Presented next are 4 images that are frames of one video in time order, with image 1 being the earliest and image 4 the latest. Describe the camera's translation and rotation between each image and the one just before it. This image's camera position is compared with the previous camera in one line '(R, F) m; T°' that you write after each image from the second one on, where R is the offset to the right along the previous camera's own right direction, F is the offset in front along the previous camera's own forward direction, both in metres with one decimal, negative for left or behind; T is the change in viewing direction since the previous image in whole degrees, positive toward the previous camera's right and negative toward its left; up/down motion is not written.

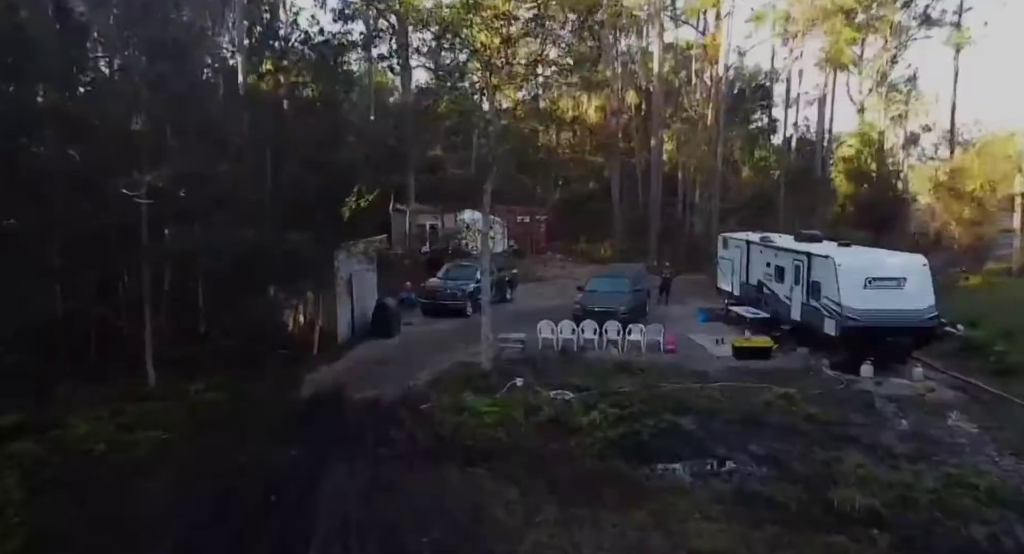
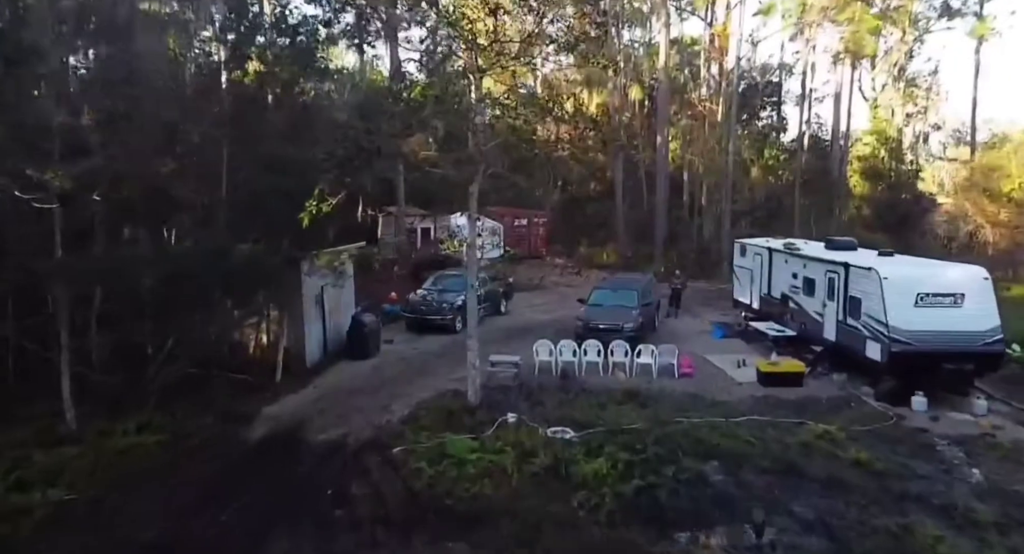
(+0.2, +1.9) m; 0°
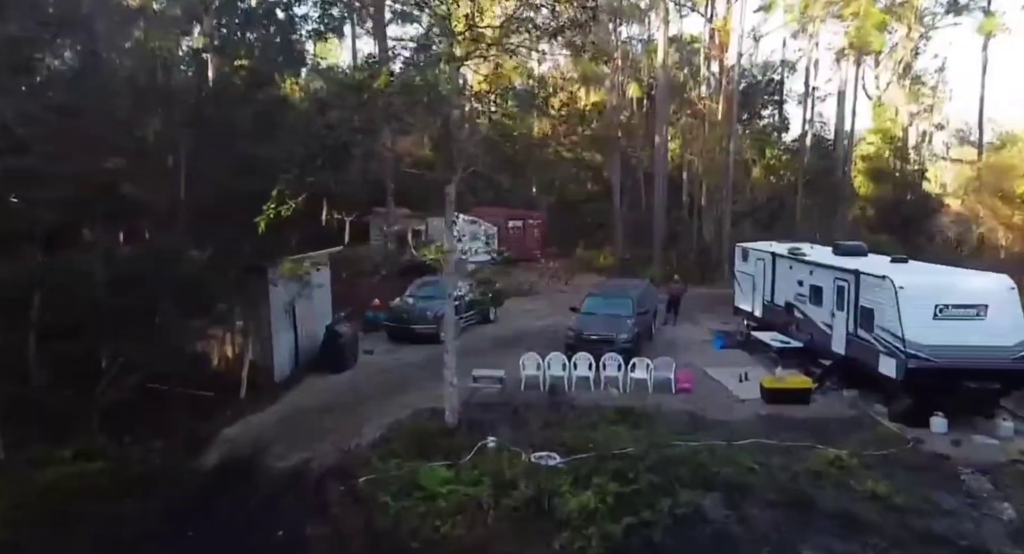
(+0.3, +1.0) m; 0°
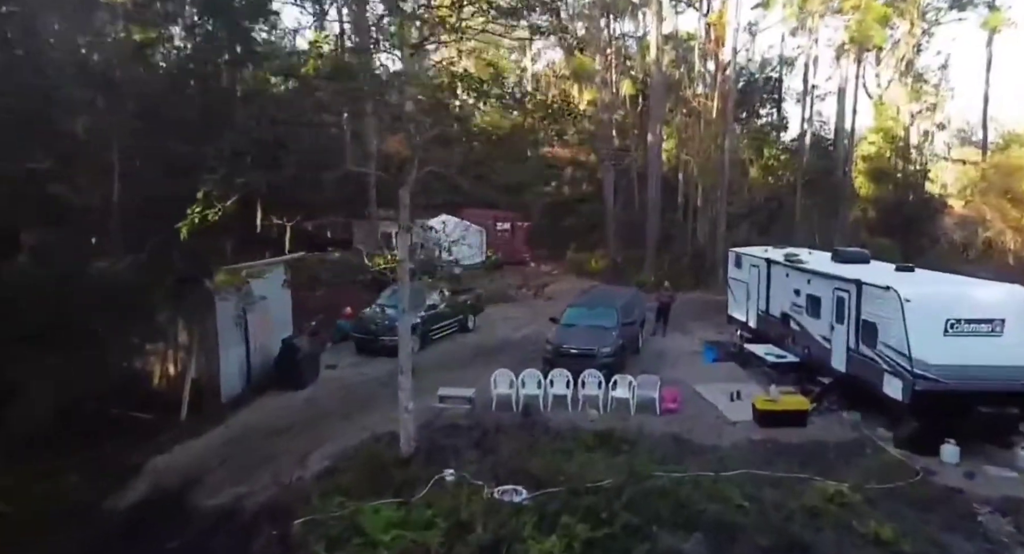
(+0.5, +1.0) m; 0°
